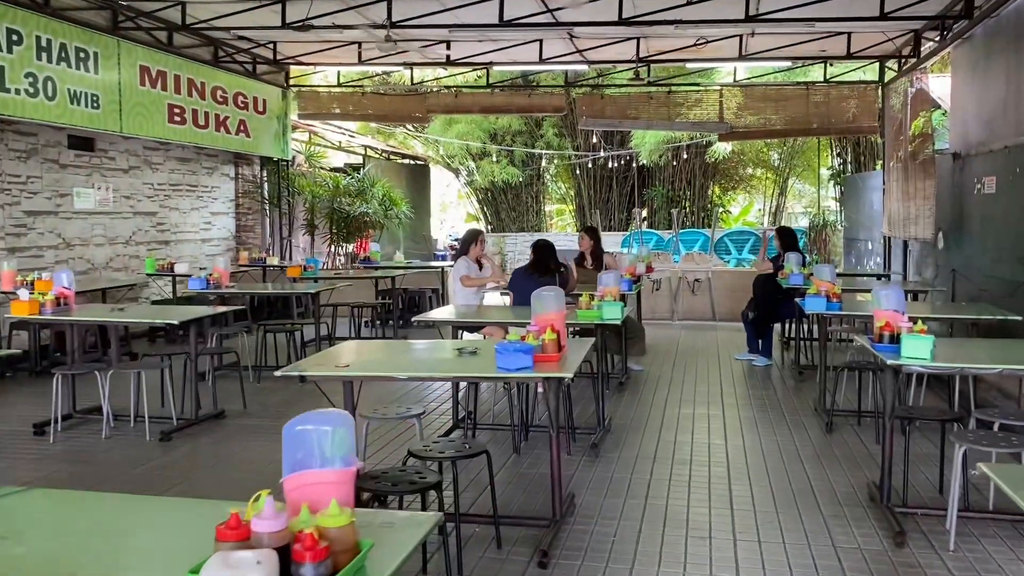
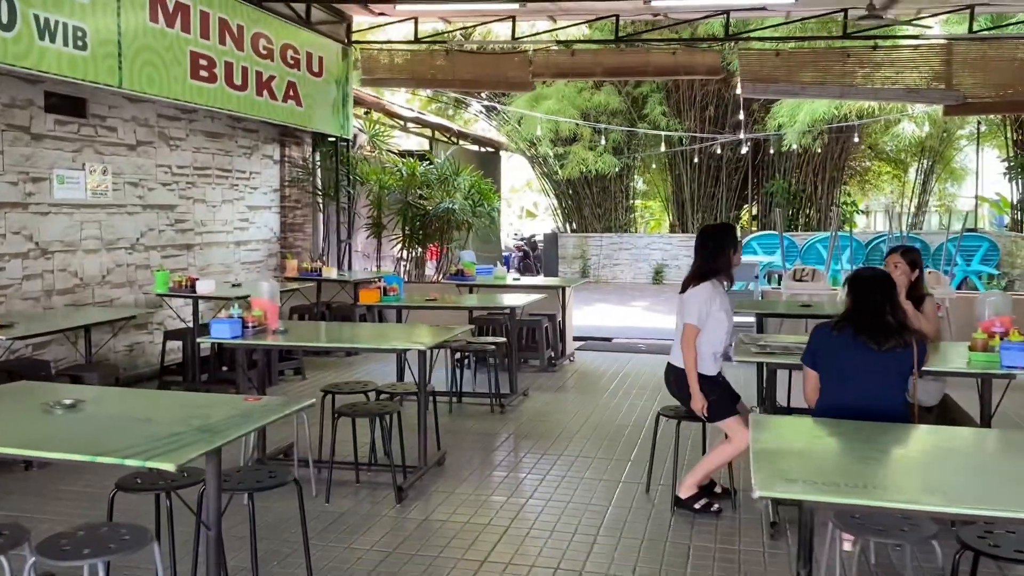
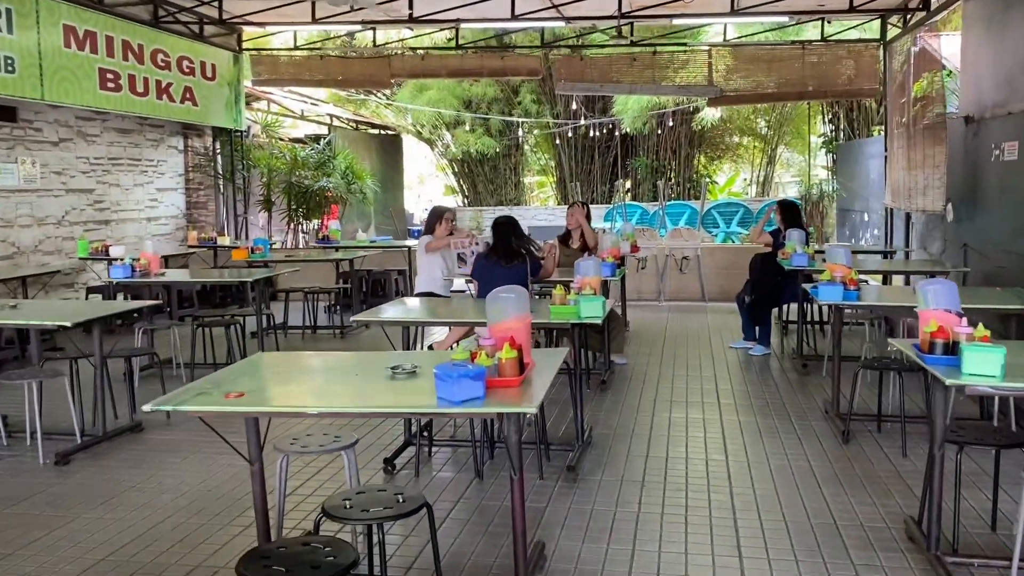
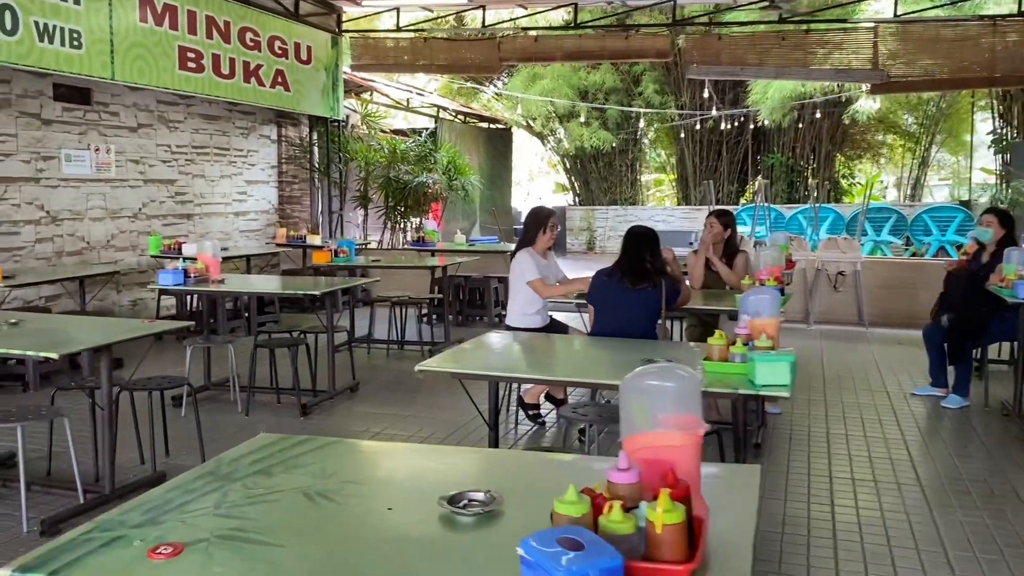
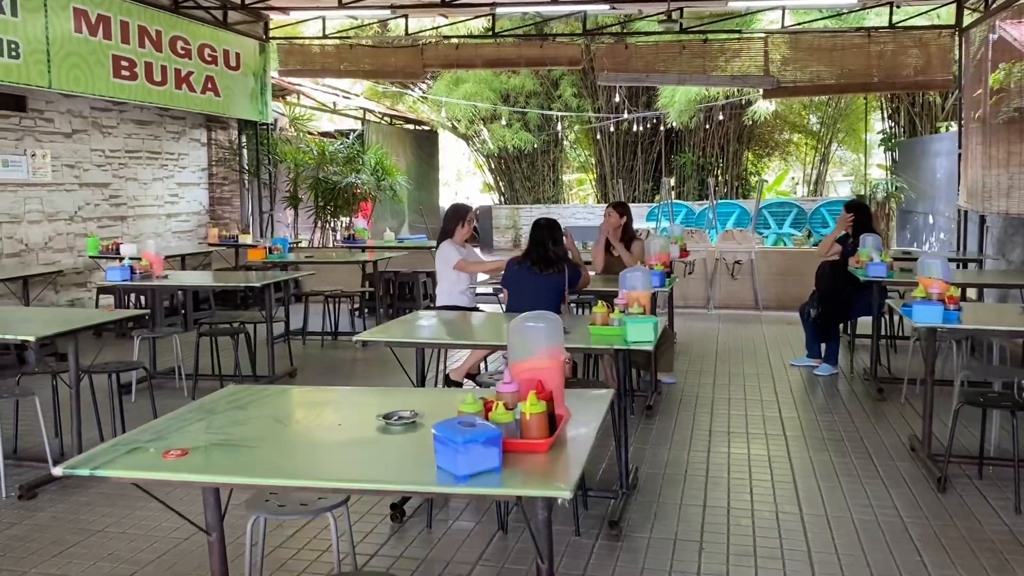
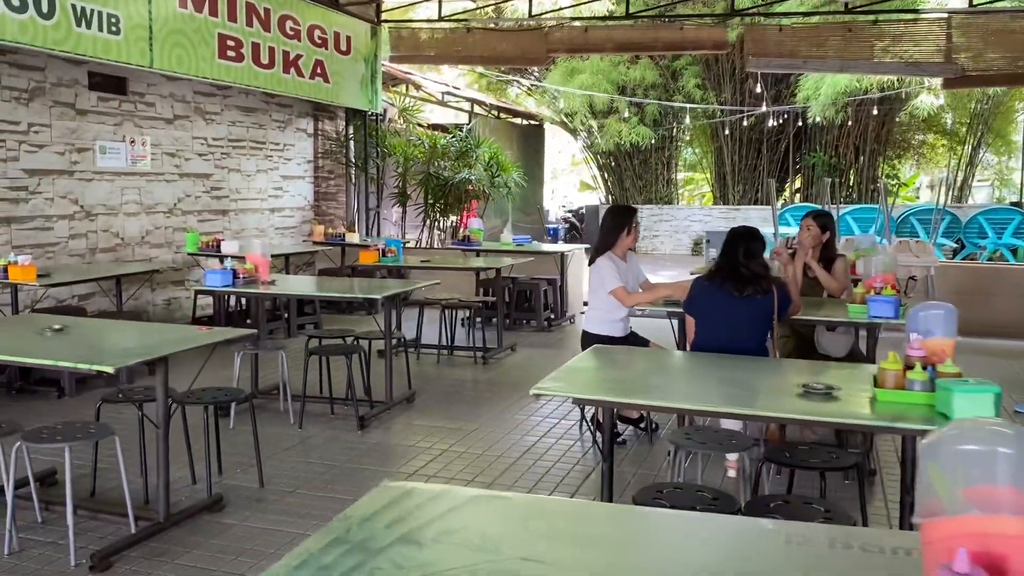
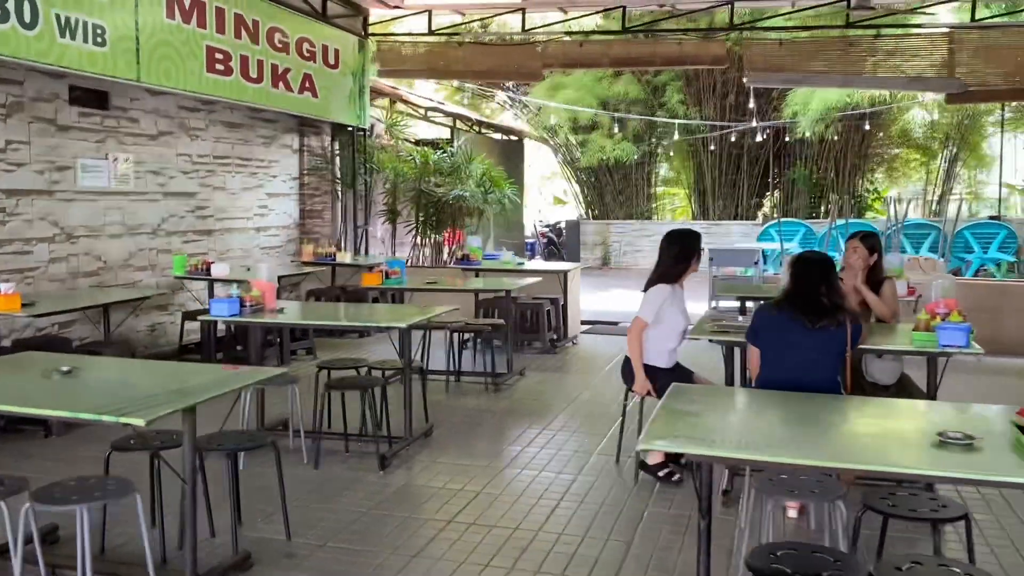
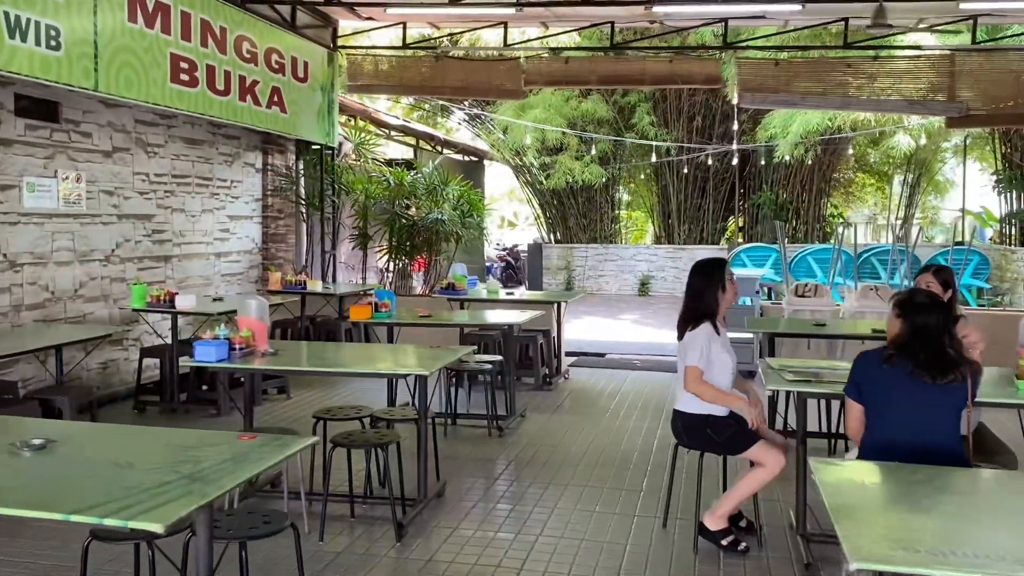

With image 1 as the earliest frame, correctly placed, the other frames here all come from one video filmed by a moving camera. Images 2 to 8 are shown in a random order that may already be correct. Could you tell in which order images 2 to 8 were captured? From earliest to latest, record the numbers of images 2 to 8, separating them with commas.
3, 5, 4, 6, 7, 2, 8
